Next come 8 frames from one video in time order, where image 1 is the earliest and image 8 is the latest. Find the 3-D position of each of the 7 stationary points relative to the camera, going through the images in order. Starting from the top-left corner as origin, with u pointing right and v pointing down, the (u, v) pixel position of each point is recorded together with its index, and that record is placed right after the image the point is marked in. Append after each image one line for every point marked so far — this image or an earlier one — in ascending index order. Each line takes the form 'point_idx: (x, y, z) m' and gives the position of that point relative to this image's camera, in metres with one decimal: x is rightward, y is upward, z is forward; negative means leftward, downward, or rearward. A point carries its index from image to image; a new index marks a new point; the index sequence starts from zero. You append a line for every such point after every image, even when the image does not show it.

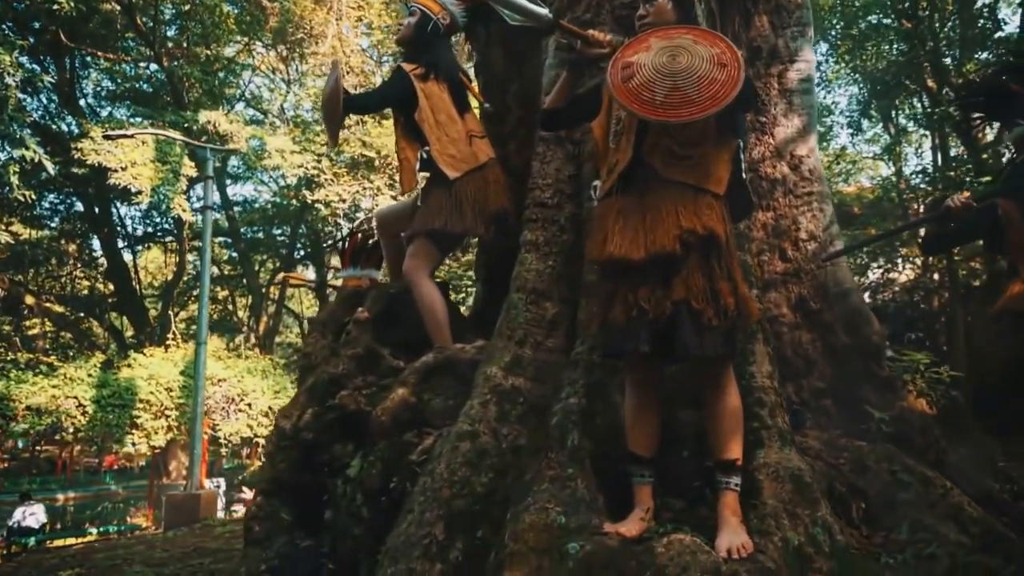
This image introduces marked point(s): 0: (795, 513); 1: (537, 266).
0: (+1.3, -1.1, +3.3) m
1: (+0.2, +0.1, +4.3) m
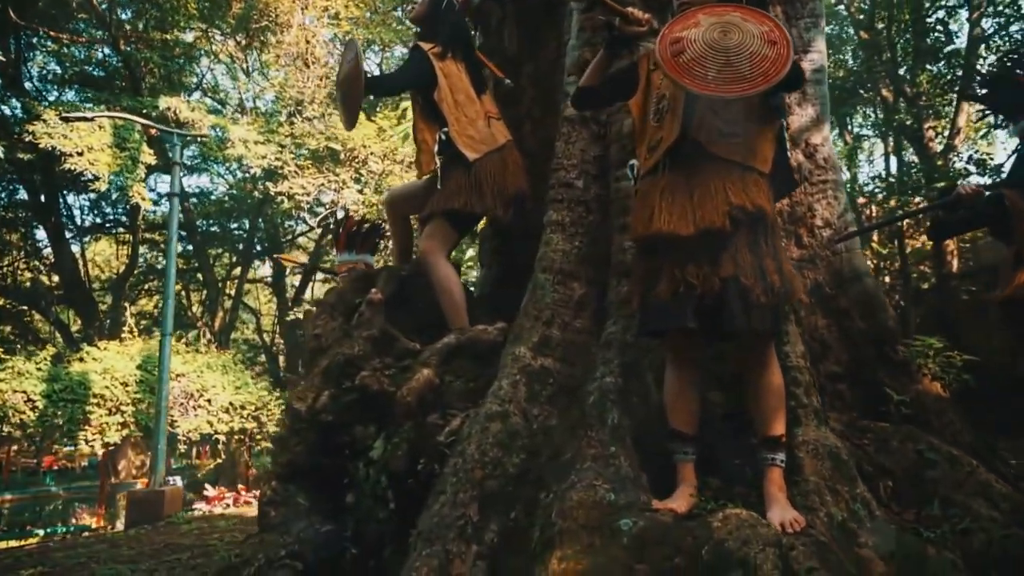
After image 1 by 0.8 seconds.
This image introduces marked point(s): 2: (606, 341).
0: (+1.5, -1.0, +3.3) m
1: (+0.3, +0.3, +4.3) m
2: (+0.5, -0.3, +3.9) m
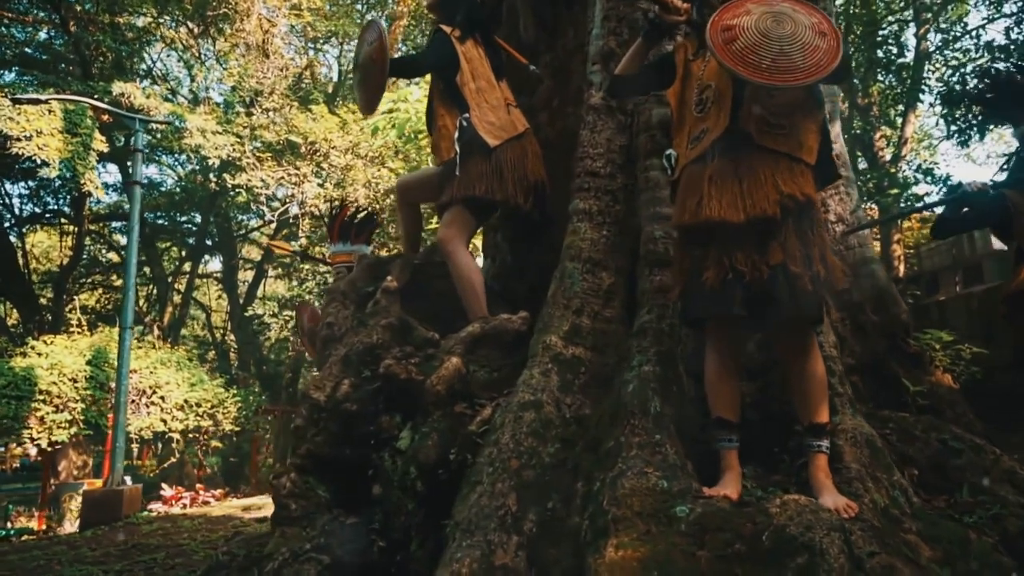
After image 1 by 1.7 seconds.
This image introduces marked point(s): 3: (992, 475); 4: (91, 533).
0: (+1.8, -0.9, +3.4) m
1: (+0.5, +0.3, +4.3) m
2: (+0.7, -0.2, +3.9) m
3: (+2.5, -1.0, +3.7) m
4: (-7.3, -4.2, +12.0) m
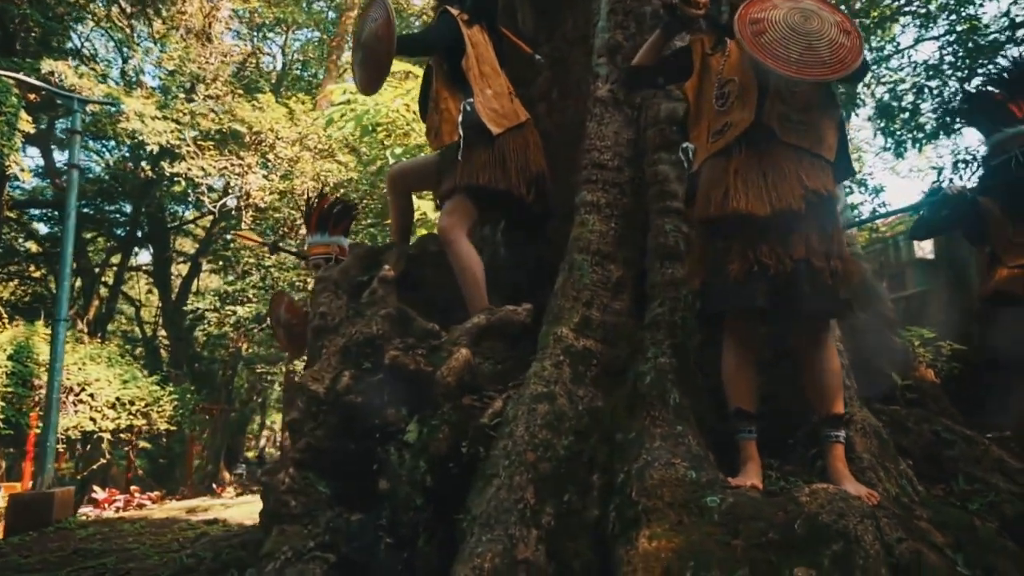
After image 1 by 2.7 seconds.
0: (+1.9, -0.9, +3.5) m
1: (+0.5, +0.4, +4.3) m
2: (+0.8, -0.2, +3.9) m
3: (+2.6, -1.0, +3.8) m
4: (-8.0, -4.1, +11.3) m
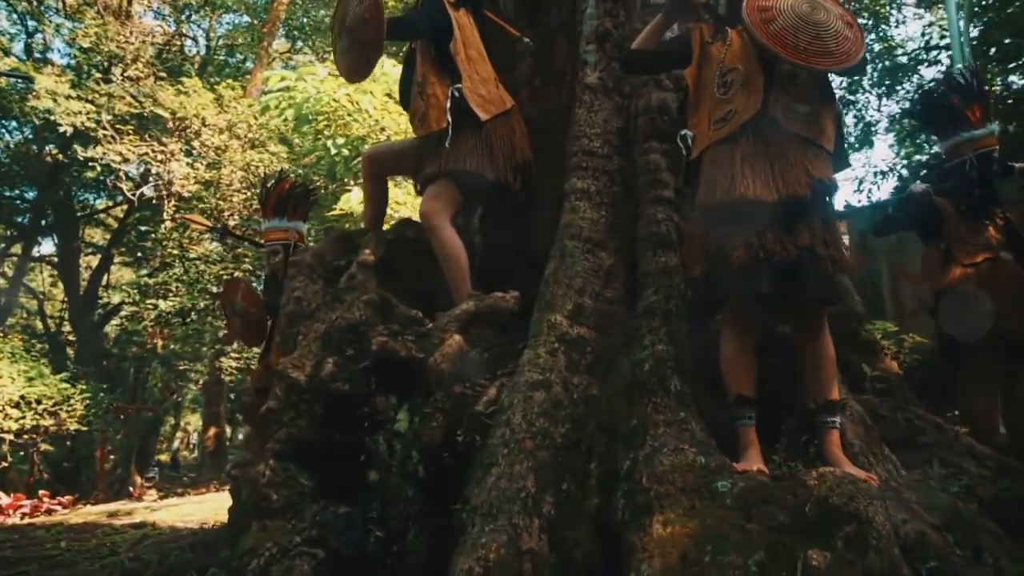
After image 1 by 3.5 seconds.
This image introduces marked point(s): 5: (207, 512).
0: (+1.9, -0.8, +3.6) m
1: (+0.5, +0.4, +4.2) m
2: (+0.8, -0.1, +3.9) m
3: (+2.6, -0.9, +4.0) m
4: (-8.8, -3.8, +10.3) m
5: (-4.6, -3.4, +10.5) m
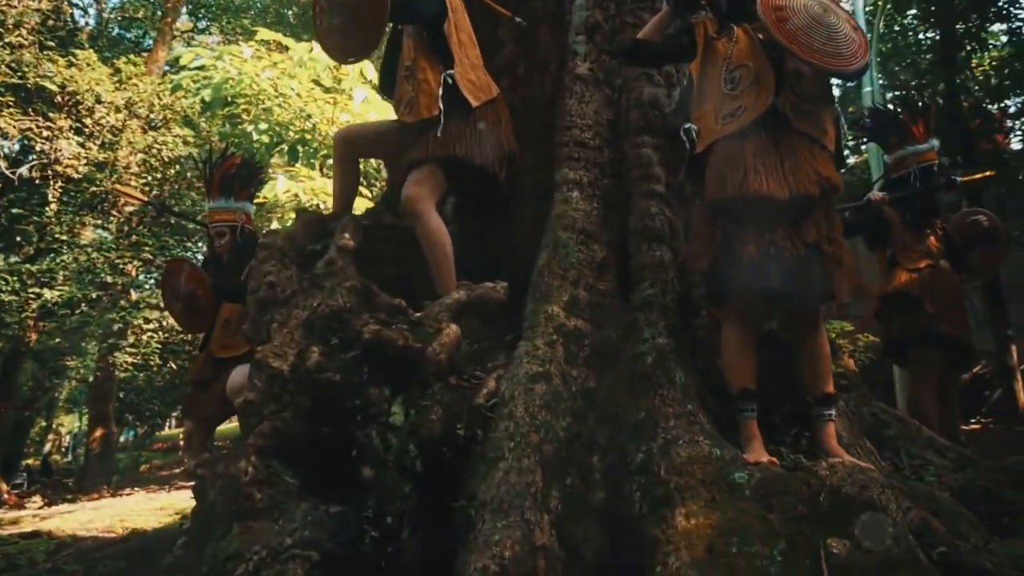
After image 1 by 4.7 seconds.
0: (+1.9, -0.8, +3.7) m
1: (+0.4, +0.5, +4.2) m
2: (+0.7, -0.1, +3.8) m
3: (+2.5, -0.9, +4.2) m
4: (-9.7, -3.6, +8.9) m
5: (-5.6, -3.2, +9.6) m
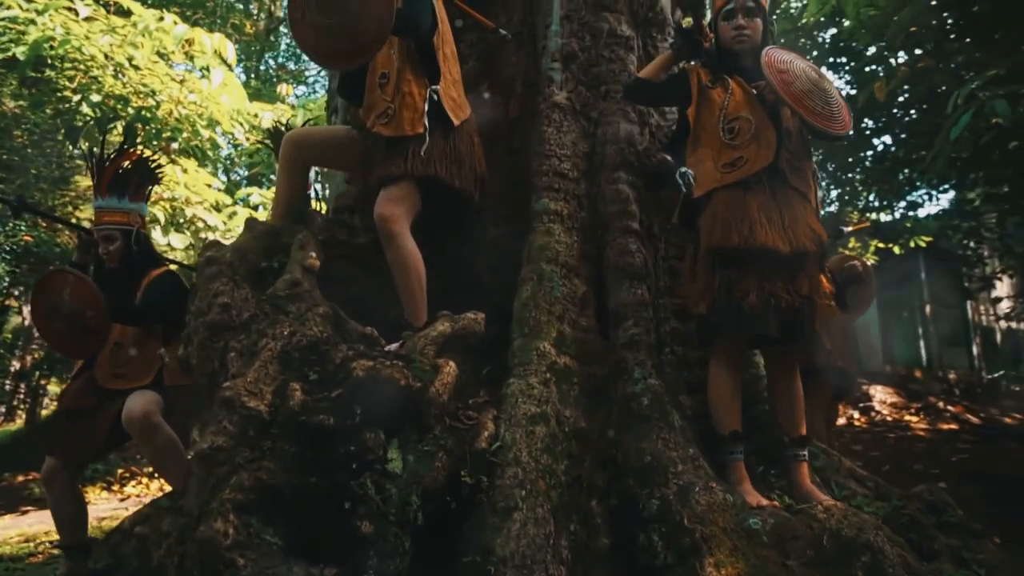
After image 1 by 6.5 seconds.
0: (+1.7, -1.1, +4.0) m
1: (+0.3, +0.3, +4.1) m
2: (+0.7, -0.3, +3.8) m
3: (+2.2, -1.2, +4.7) m
4: (-10.9, -3.3, +6.0) m
5: (-7.1, -3.1, +7.8) m
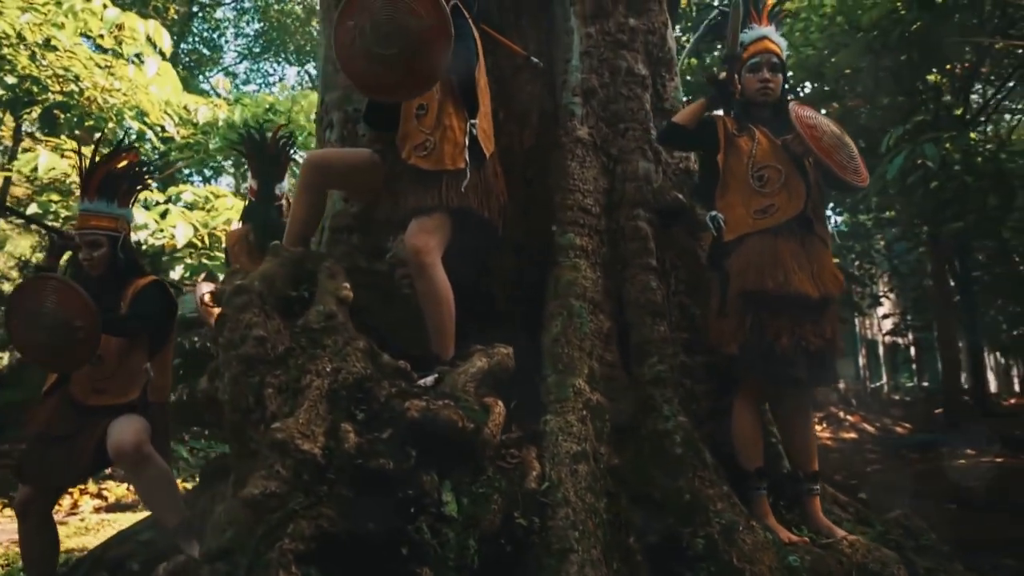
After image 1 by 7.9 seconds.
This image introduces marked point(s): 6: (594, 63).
0: (+1.9, -1.3, +4.2) m
1: (+0.5, +0.1, +4.1) m
2: (+0.8, -0.5, +3.9) m
3: (+2.2, -1.5, +5.0) m
4: (-11.0, -3.1, +4.6) m
5: (-7.4, -3.1, +6.9) m
6: (+0.6, +1.5, +4.6) m
